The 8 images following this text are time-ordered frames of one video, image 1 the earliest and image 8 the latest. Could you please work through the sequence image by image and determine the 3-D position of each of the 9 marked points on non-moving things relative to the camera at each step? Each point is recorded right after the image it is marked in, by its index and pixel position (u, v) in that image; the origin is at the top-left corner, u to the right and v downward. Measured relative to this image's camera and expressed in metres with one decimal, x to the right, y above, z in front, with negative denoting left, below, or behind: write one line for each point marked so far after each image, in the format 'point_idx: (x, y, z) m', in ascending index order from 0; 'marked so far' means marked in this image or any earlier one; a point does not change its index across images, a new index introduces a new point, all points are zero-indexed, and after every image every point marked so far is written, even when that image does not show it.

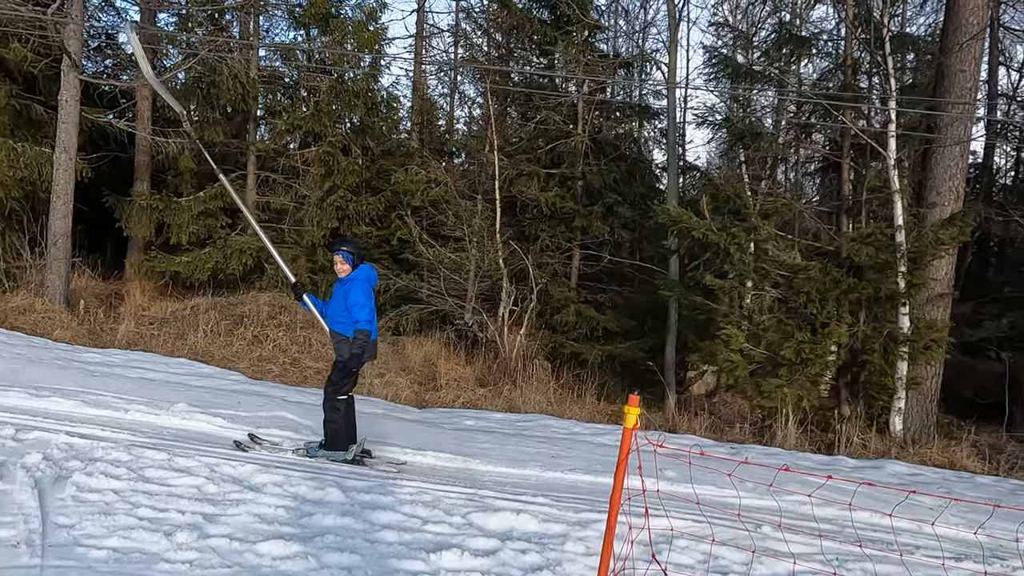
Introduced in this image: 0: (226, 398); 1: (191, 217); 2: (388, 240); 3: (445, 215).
0: (-2.0, -0.8, +5.4) m
1: (-4.9, +1.1, +11.6) m
2: (-2.1, +0.8, +12.8) m
3: (-1.0, +1.1, +11.7) m
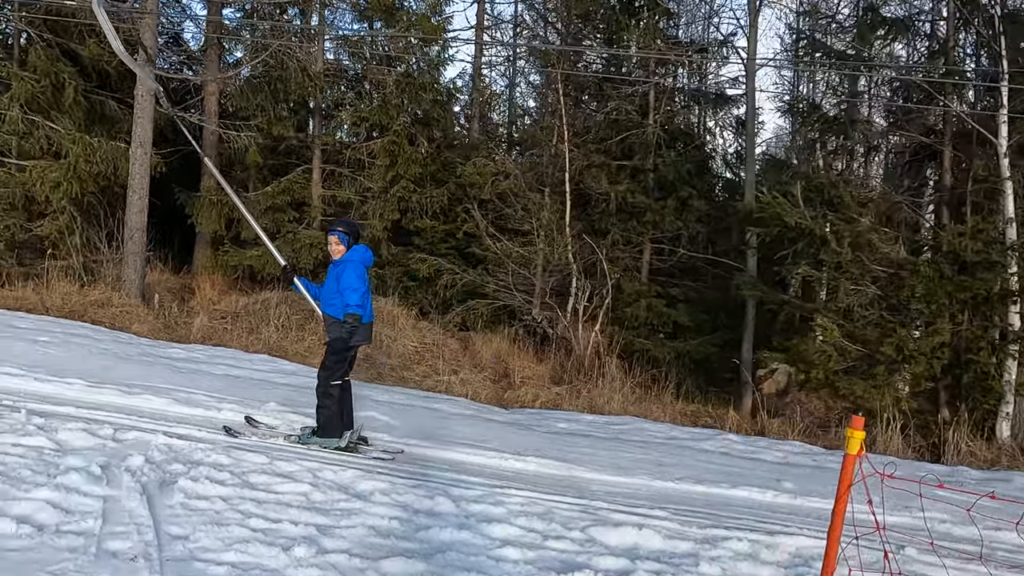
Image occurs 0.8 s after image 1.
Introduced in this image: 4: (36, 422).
0: (-1.4, -0.7, +5.2) m
1: (-3.9, +1.2, +11.6) m
2: (-1.0, +0.9, +12.6) m
3: (0.0, +1.2, +11.4) m
4: (-2.5, -0.7, +3.9) m
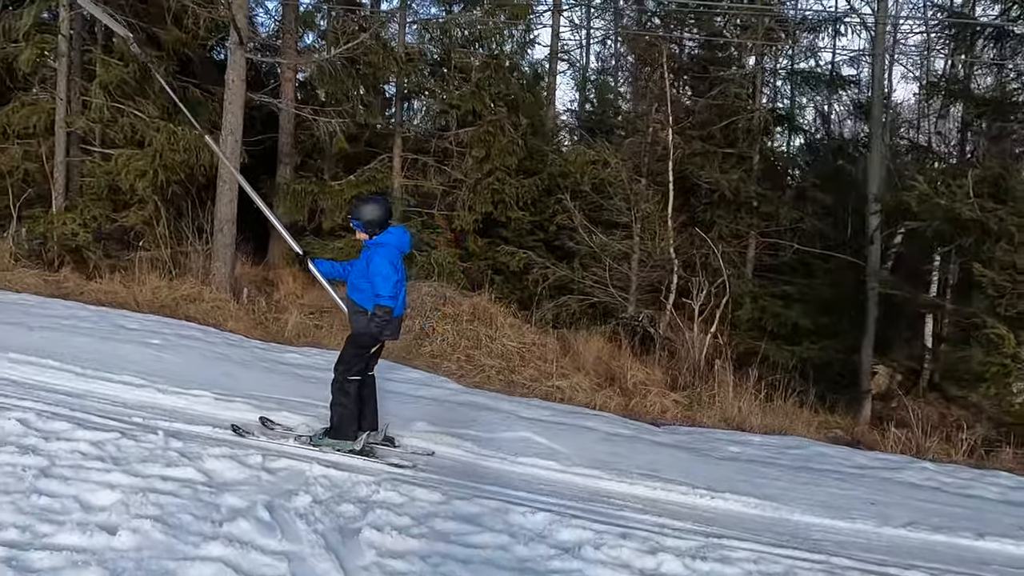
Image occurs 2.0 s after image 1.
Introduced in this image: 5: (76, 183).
0: (-0.4, -0.8, +4.7) m
1: (-2.5, +1.3, +11.1) m
2: (+0.5, +1.0, +12.0) m
3: (+1.4, +1.3, +10.8) m
4: (-1.5, -0.7, +3.4) m
5: (-5.9, +1.4, +10.4) m
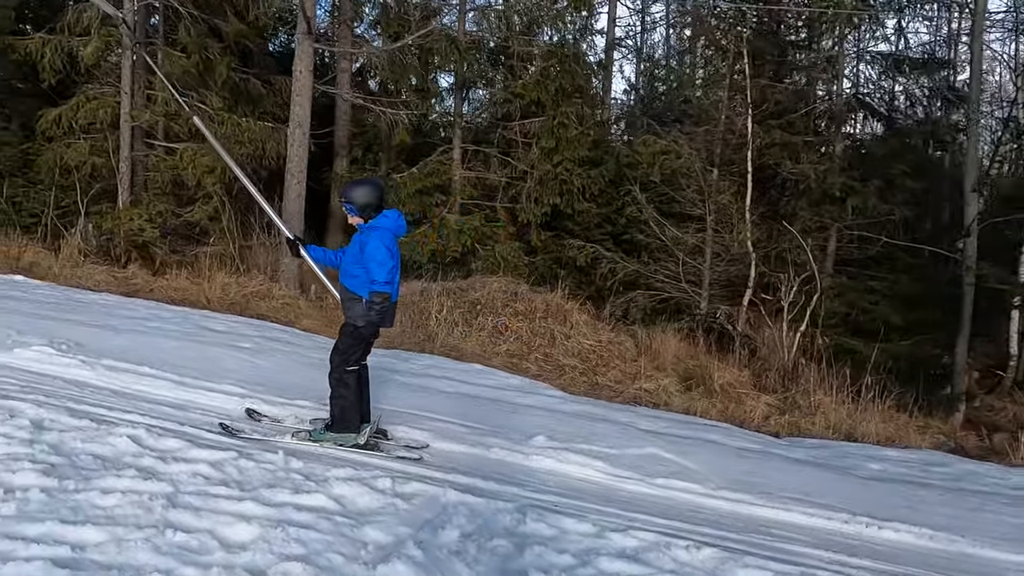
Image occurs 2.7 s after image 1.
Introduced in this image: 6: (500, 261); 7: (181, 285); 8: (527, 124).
0: (+0.3, -0.8, +4.3) m
1: (-1.5, +1.4, +10.9) m
2: (+1.5, +1.1, +11.6) m
3: (+2.3, +1.3, +10.3) m
4: (-0.9, -0.8, +3.2) m
5: (-5.0, +1.5, +10.3) m
6: (-0.2, +0.4, +11.0) m
7: (-3.8, 0.0, +8.7) m
8: (+0.2, +2.4, +11.2) m
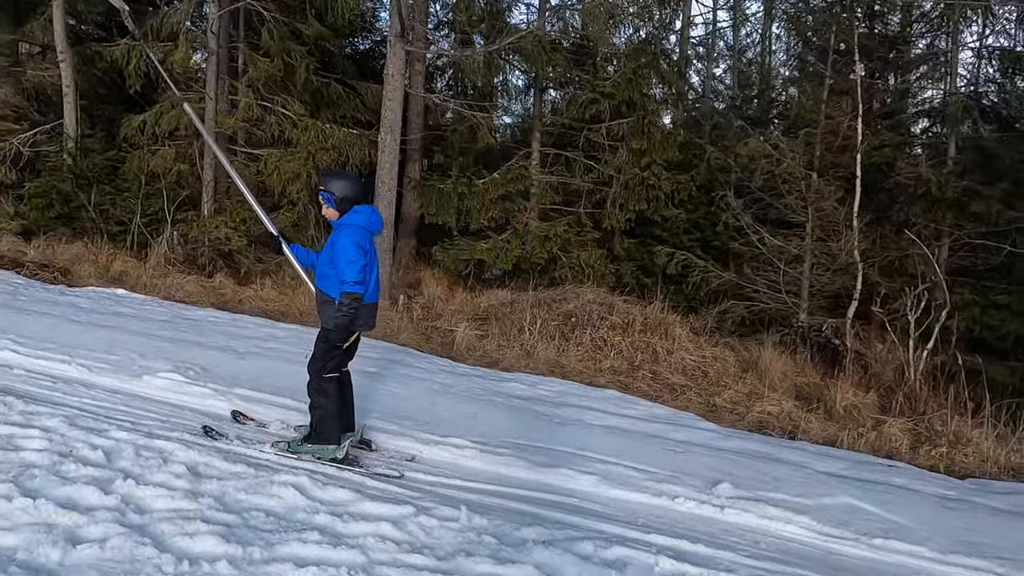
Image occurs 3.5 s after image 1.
0: (+1.2, -0.9, +3.9) m
1: (-0.3, +1.2, +10.5) m
2: (+2.7, +0.9, +11.1) m
3: (+3.5, +1.2, +9.8) m
4: (-0.1, -0.9, +2.8) m
5: (-3.8, +1.4, +10.1) m
6: (+1.0, +0.3, +10.6) m
7: (-2.7, -0.1, +8.5) m
8: (+1.4, +2.3, +10.7) m
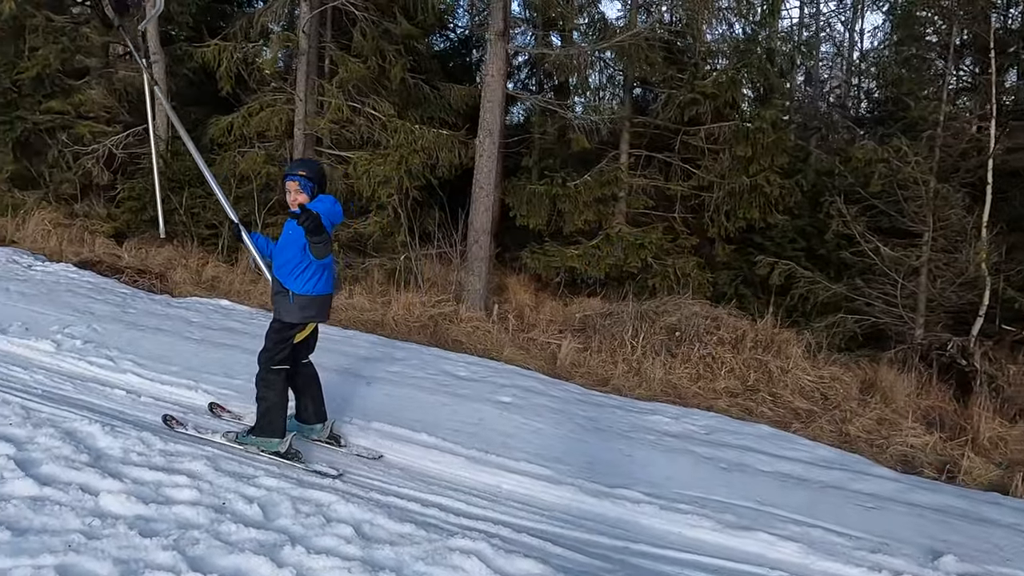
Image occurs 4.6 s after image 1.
0: (+2.0, -1.1, +3.4) m
1: (+0.9, +1.1, +10.1) m
2: (+4.0, +0.8, +10.5) m
3: (+4.7, +1.0, +9.1) m
4: (+0.6, -1.0, +2.4) m
5: (-2.6, +1.3, +9.9) m
6: (+2.3, +0.1, +10.0) m
7: (-1.6, -0.2, +8.2) m
8: (+2.7, +2.1, +10.2) m
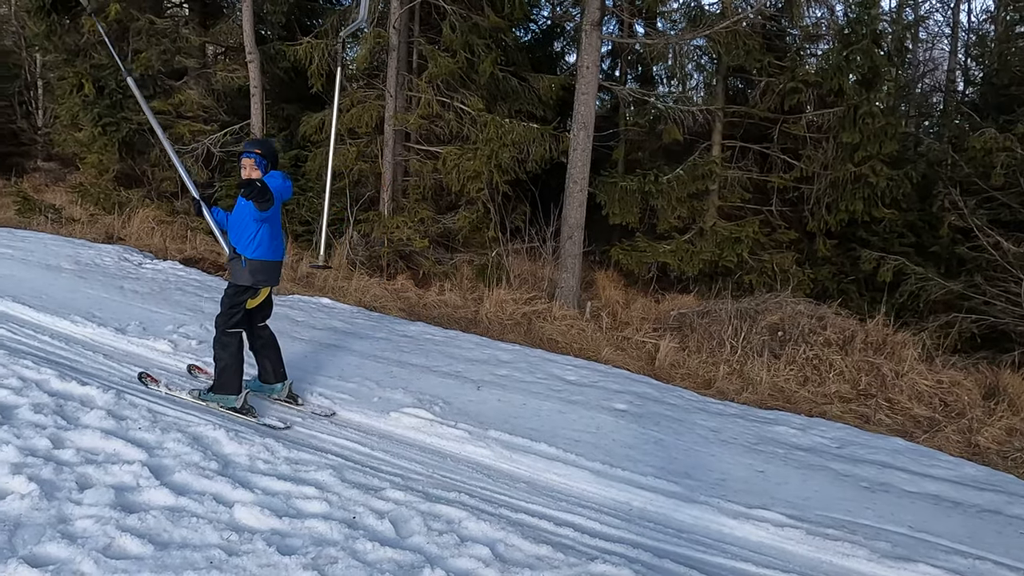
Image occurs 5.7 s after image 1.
0: (+2.5, -1.1, +3.0) m
1: (+2.1, +1.2, +9.8) m
2: (+5.2, +0.8, +9.9) m
3: (+5.7, +1.0, +8.4) m
4: (+1.1, -1.1, +2.2) m
5: (-1.4, +1.4, +9.9) m
6: (+3.4, +0.2, +9.6) m
7: (-0.6, -0.1, +8.1) m
8: (+3.9, +2.2, +9.7) m
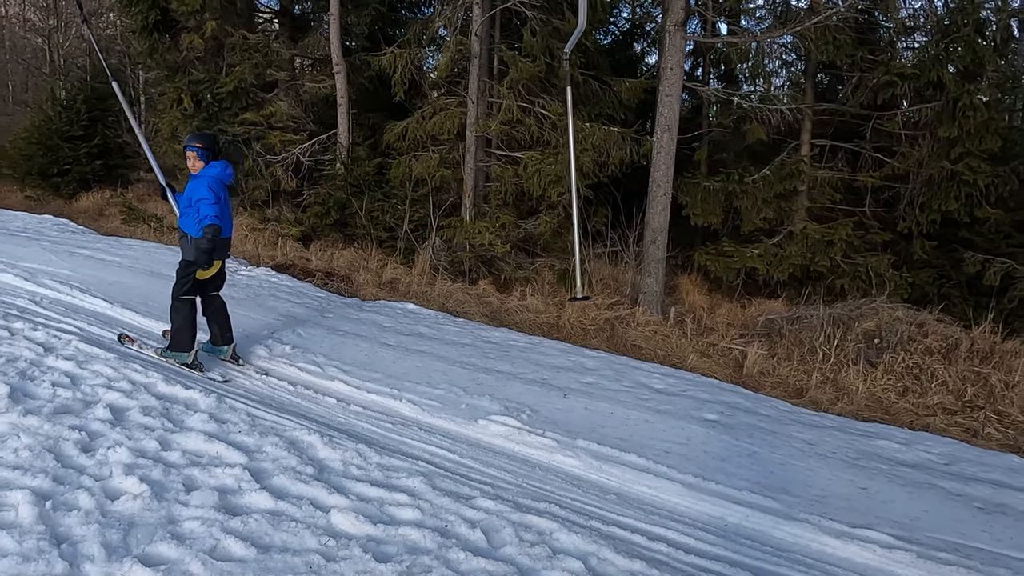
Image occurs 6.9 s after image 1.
0: (+2.8, -1.1, +2.7) m
1: (+3.1, +1.1, +9.5) m
2: (+6.2, +0.7, +9.3) m
3: (+6.6, +1.0, +7.8) m
4: (+1.3, -1.1, +2.0) m
5: (-0.4, +1.3, +10.0) m
6: (+4.4, +0.1, +9.2) m
7: (+0.3, -0.2, +8.1) m
8: (+4.9, +2.1, +9.2) m
